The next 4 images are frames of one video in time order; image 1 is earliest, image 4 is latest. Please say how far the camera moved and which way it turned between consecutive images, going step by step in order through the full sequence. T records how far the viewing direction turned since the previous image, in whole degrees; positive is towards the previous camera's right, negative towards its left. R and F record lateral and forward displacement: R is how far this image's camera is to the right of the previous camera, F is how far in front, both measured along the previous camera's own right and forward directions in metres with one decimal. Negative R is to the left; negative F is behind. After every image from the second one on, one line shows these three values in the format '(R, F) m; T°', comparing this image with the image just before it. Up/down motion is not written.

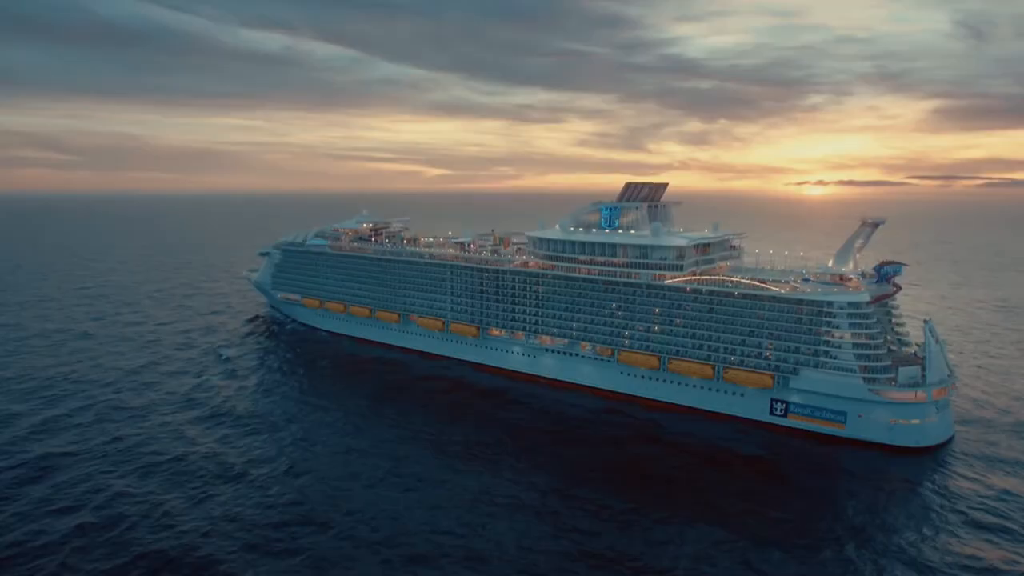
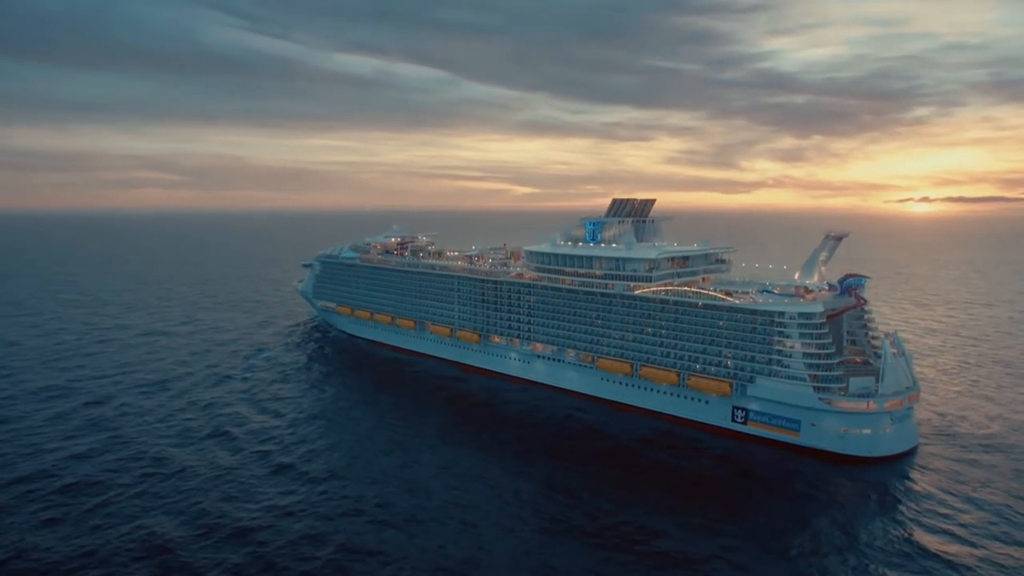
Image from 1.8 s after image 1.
(+4.1, -1.7) m; -7°
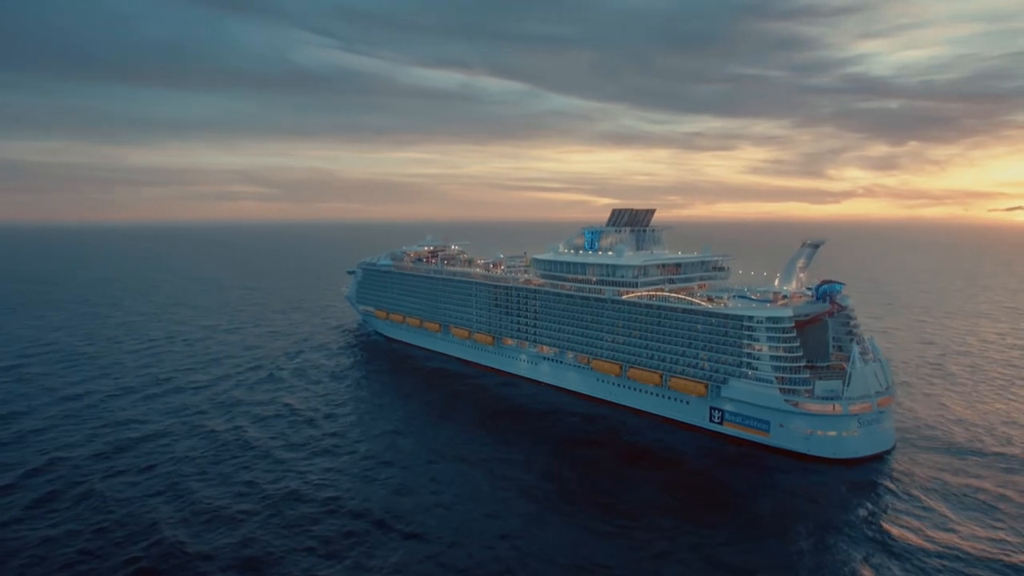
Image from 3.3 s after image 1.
(+3.4, -1.9) m; -6°
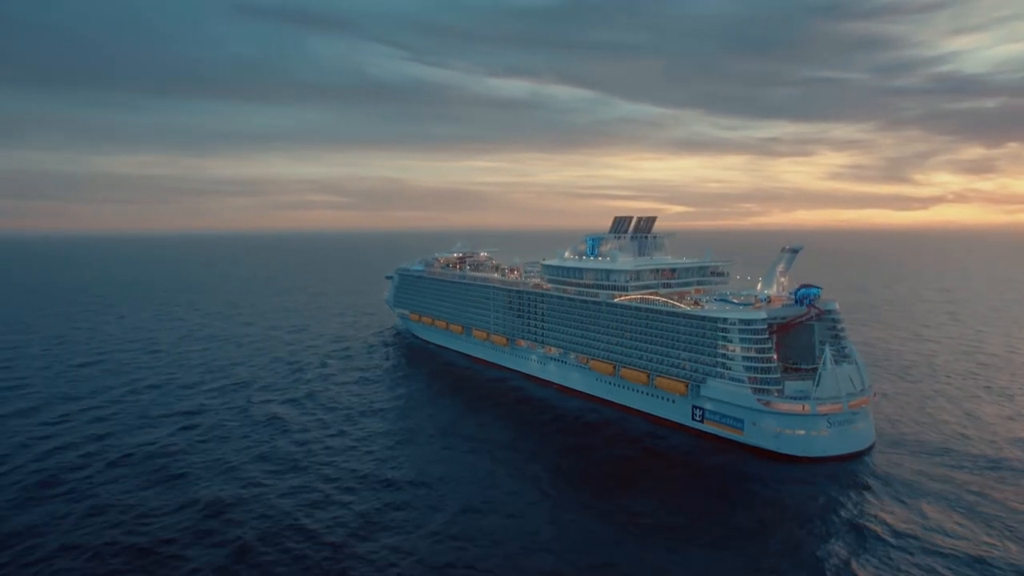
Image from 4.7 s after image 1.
(+3.1, -1.9) m; -6°
